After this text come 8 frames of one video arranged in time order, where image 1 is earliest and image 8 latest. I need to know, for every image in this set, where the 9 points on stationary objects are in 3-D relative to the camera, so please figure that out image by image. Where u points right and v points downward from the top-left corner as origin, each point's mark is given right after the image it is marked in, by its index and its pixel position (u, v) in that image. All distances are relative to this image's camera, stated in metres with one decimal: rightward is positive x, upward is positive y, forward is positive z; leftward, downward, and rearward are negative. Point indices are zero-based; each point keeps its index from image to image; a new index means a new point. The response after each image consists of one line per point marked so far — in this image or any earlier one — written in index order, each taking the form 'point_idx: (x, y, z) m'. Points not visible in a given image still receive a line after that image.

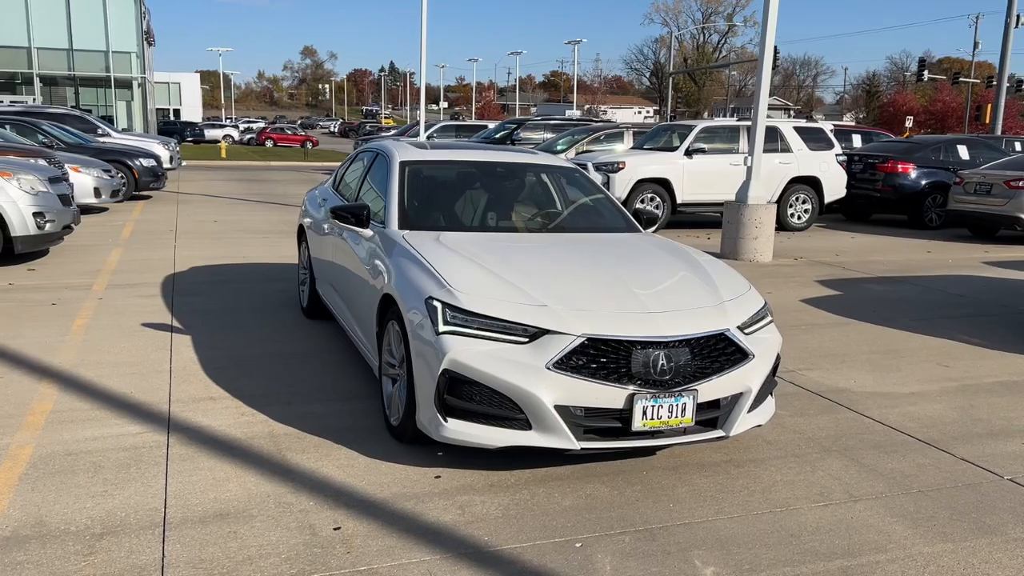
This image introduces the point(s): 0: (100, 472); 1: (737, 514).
0: (-1.8, -0.8, +3.8) m
1: (+0.9, -1.0, +3.7) m
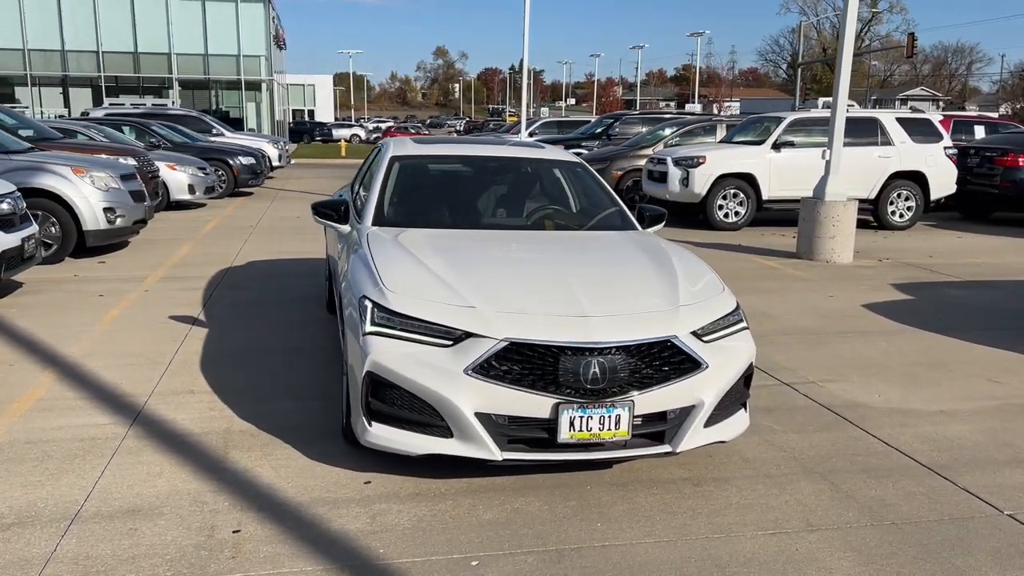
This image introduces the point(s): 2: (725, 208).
0: (-2.1, -0.8, +3.9) m
1: (+0.6, -1.0, +3.4) m
2: (+3.3, +1.2, +13.6) m
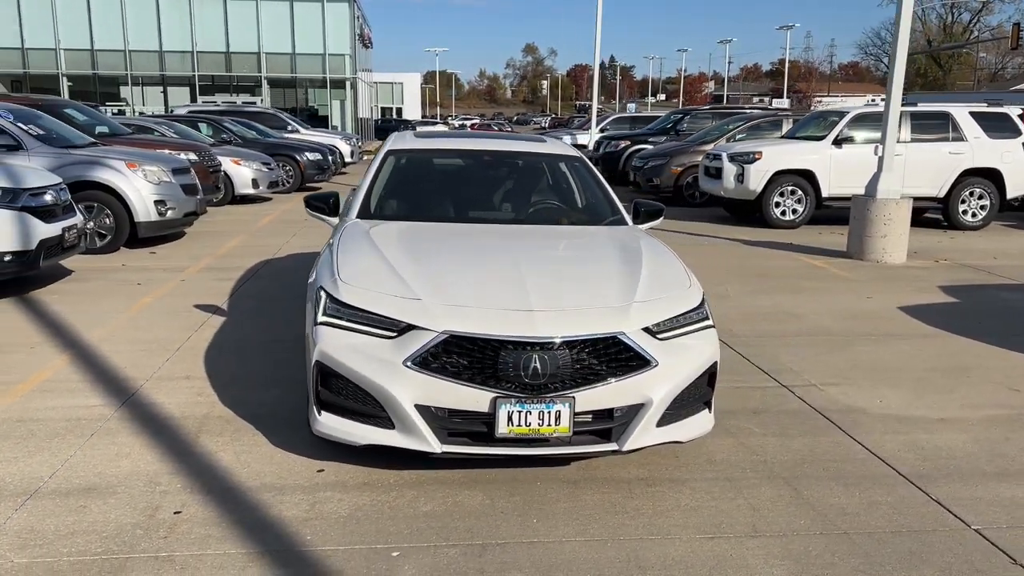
0: (-2.3, -0.7, +4.1) m
1: (+0.3, -1.0, +3.3) m
2: (+4.1, +1.2, +13.2) m
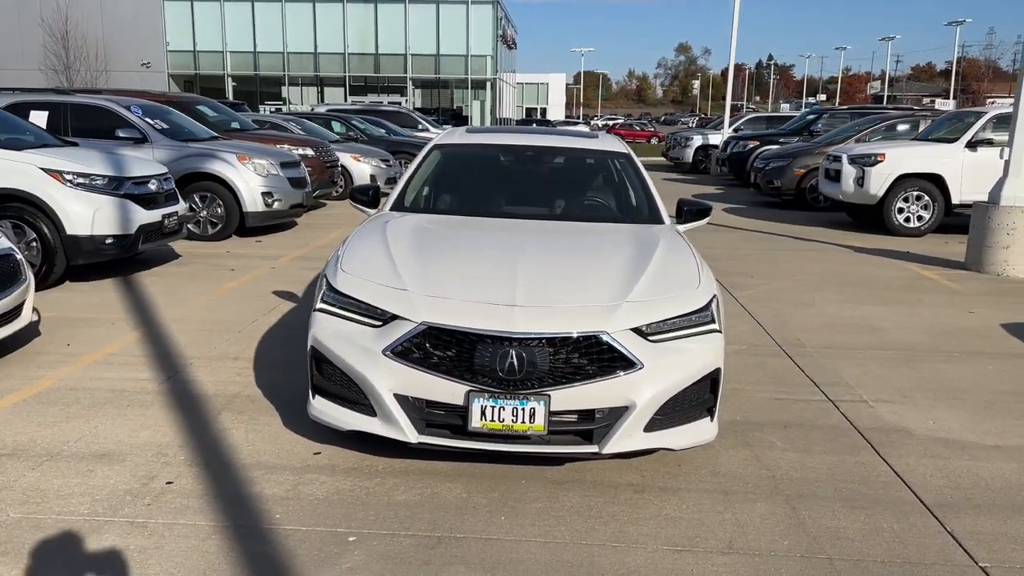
0: (-2.3, -0.6, +4.5) m
1: (+0.2, -0.9, +3.2) m
2: (+5.6, +1.1, +12.4) m
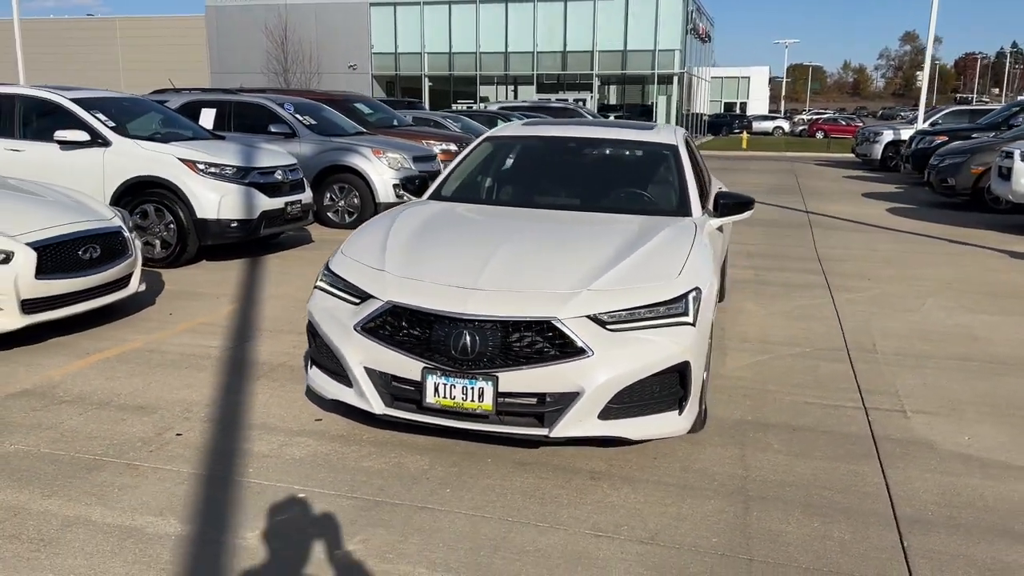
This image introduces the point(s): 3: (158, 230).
0: (-2.2, -0.5, +5.1) m
1: (-0.1, -0.9, +3.4) m
2: (+7.3, +0.9, +11.0) m
3: (-3.4, +0.6, +8.2) m
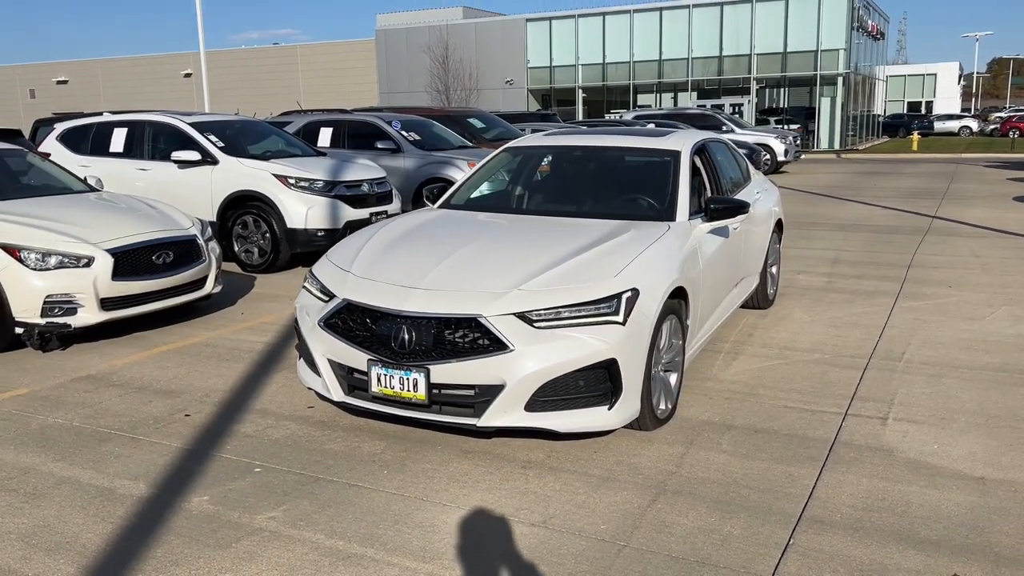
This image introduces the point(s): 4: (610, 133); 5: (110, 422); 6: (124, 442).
0: (-2.1, -0.5, +5.8) m
1: (-0.4, -0.9, +3.7) m
2: (+8.3, +0.8, +9.8) m
3: (-2.7, +0.5, +9.1) m
4: (+0.8, +1.1, +6.4) m
5: (-2.1, -0.7, +4.6) m
6: (-1.9, -0.8, +4.3) m
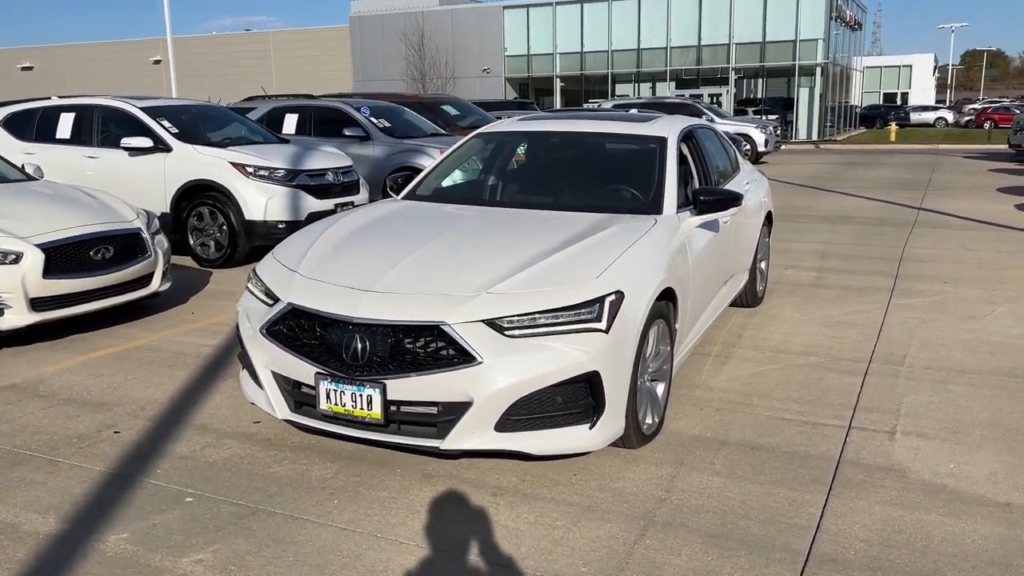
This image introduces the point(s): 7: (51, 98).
0: (-2.3, -0.5, +5.3) m
1: (-0.6, -0.9, +3.2) m
2: (+8.0, +0.9, +9.5) m
3: (-2.9, +0.6, +8.5) m
4: (+0.6, +1.1, +5.9) m
5: (-2.3, -0.7, +4.1) m
6: (-2.0, -0.8, +3.8) m
7: (-5.0, +2.1, +9.4) m
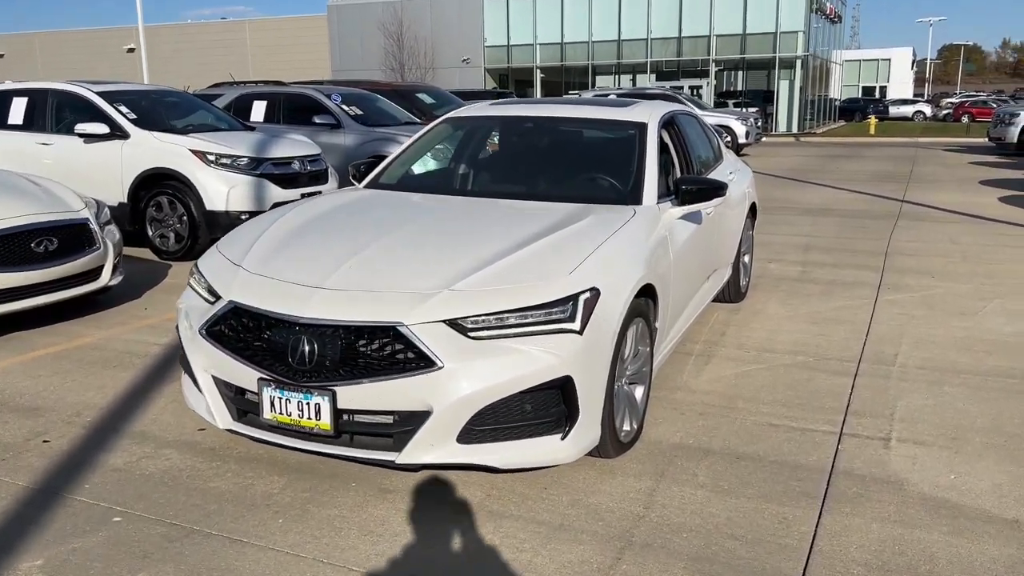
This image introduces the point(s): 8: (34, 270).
0: (-2.5, -0.4, +4.9) m
1: (-0.7, -0.9, +2.9) m
2: (+7.8, +0.9, +9.3) m
3: (-3.2, +0.6, +8.1) m
4: (+0.4, +1.2, +5.6) m
5: (-2.4, -0.7, +3.7) m
6: (-2.2, -0.8, +3.4) m
7: (-5.2, +2.1, +8.9) m
8: (-3.0, +0.1, +5.4) m
